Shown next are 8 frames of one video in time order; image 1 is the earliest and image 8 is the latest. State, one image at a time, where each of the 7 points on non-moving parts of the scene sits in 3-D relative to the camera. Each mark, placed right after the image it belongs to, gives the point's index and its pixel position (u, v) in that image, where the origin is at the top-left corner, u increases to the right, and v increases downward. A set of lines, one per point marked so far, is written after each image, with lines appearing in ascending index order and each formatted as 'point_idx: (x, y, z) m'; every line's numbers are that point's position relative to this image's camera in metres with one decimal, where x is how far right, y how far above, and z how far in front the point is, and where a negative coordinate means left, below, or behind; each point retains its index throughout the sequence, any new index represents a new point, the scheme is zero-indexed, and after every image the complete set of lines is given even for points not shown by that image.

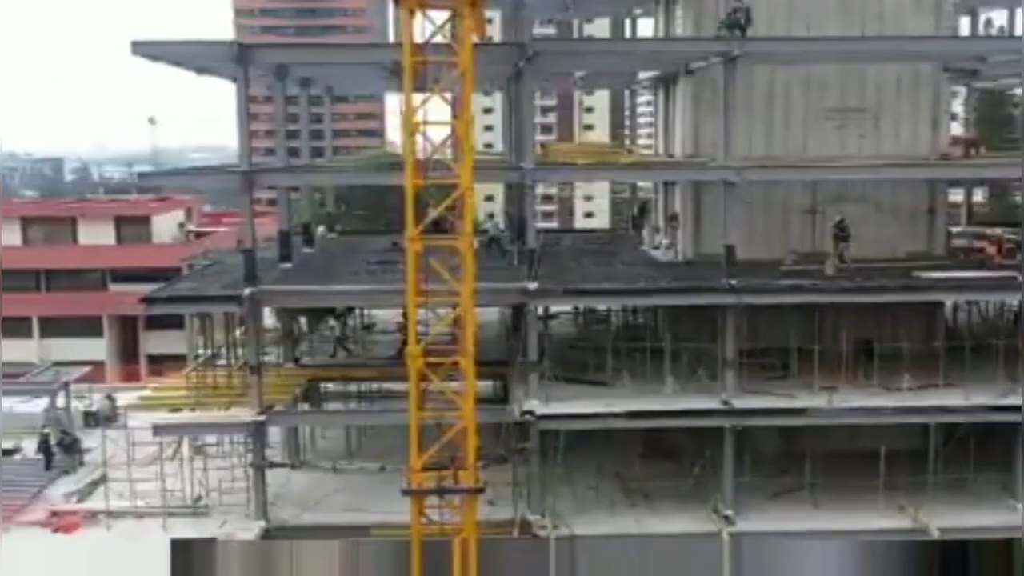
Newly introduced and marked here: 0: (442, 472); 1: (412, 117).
0: (-1.0, -2.9, +18.5) m
1: (-1.5, +2.6, +17.6) m
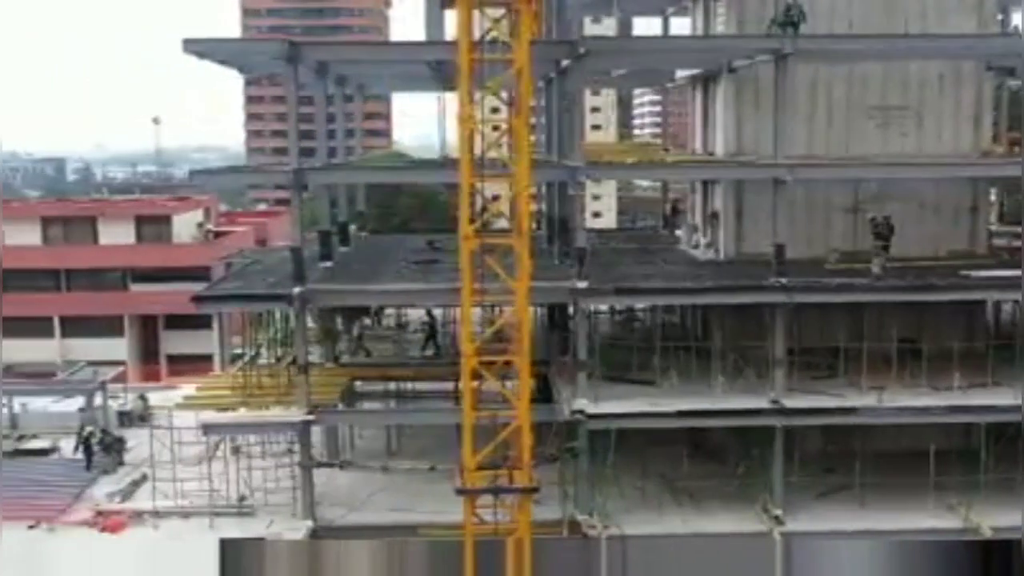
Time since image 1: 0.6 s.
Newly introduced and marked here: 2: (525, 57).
0: (-0.2, -2.9, +18.4) m
1: (-0.6, +2.6, +17.5) m
2: (+0.2, +3.5, +17.5) m
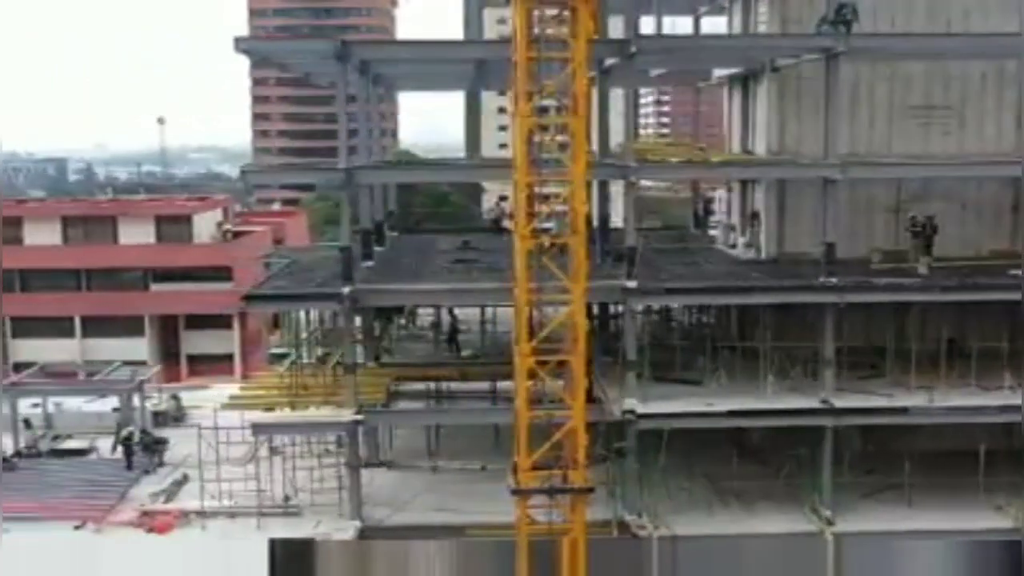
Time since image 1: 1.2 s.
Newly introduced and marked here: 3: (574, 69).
0: (+0.7, -2.9, +18.3) m
1: (+0.2, +2.6, +17.5) m
2: (+1.1, +3.5, +17.4) m
3: (+1.0, +3.3, +17.5) m
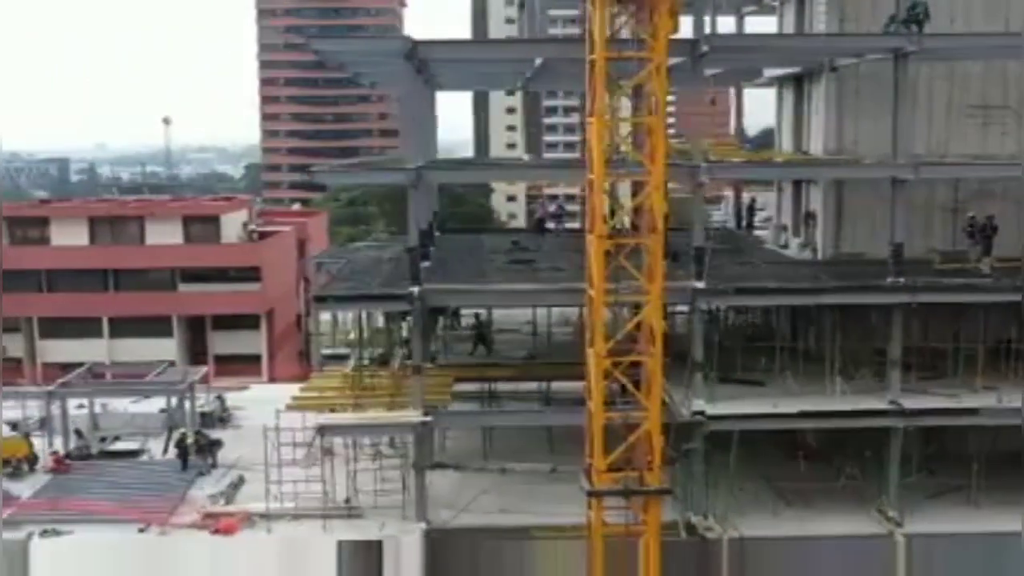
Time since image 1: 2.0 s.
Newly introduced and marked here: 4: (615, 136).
0: (+1.9, -2.9, +18.3) m
1: (+1.4, +2.6, +17.4) m
2: (+2.3, +3.5, +17.3) m
3: (+2.2, +3.3, +17.4) m
4: (+1.7, +2.3, +17.7) m
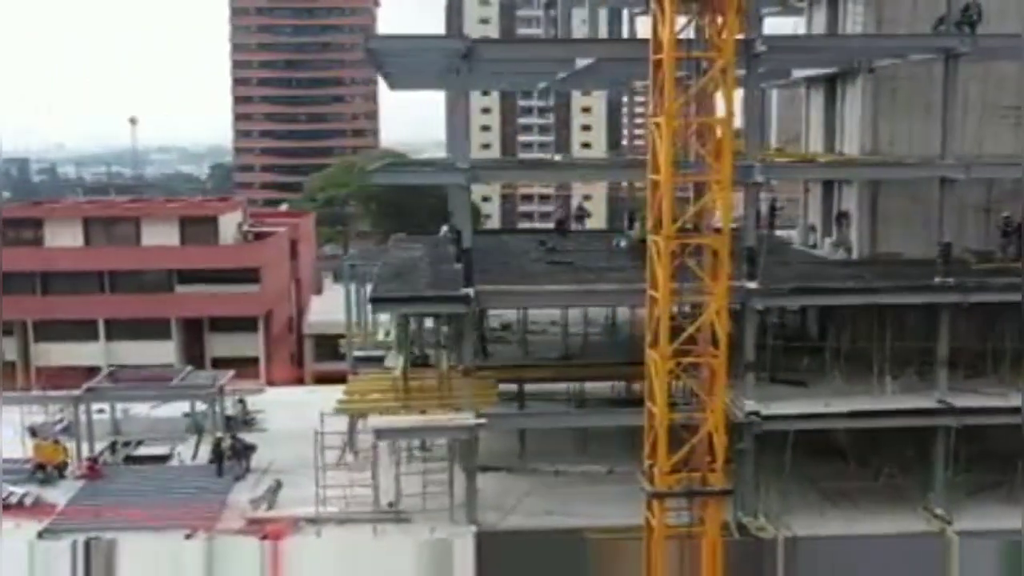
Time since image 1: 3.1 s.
0: (+2.8, -2.9, +18.2) m
1: (+2.4, +2.6, +17.3) m
2: (+3.3, +3.5, +17.3) m
3: (+3.2, +3.3, +17.4) m
4: (+2.6, +2.3, +17.6) m
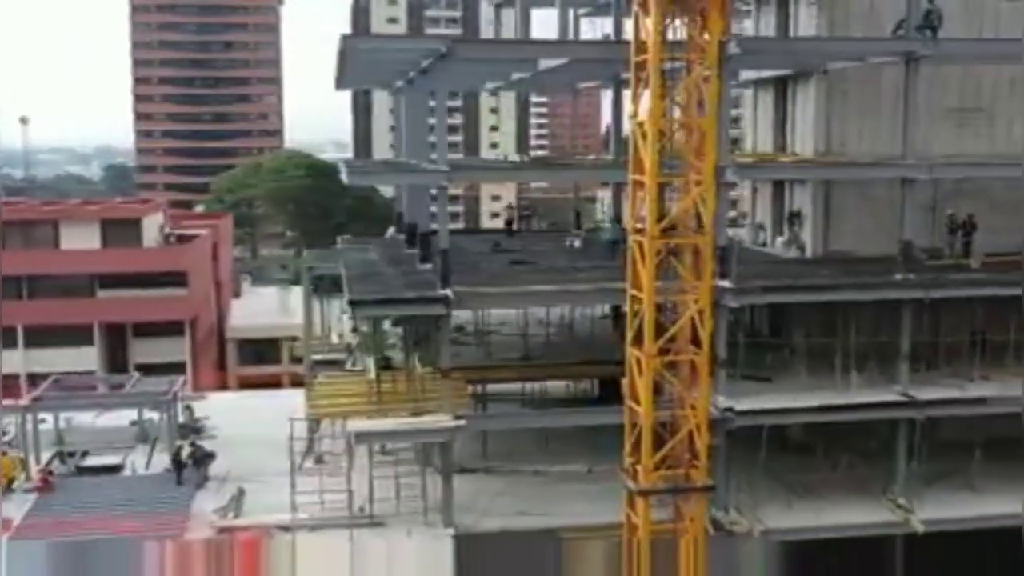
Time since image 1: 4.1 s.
0: (+2.6, -2.9, +18.4) m
1: (+2.2, +2.6, +17.5) m
2: (+3.0, +3.5, +17.5) m
3: (+2.9, +3.3, +17.6) m
4: (+2.4, +2.3, +17.8) m
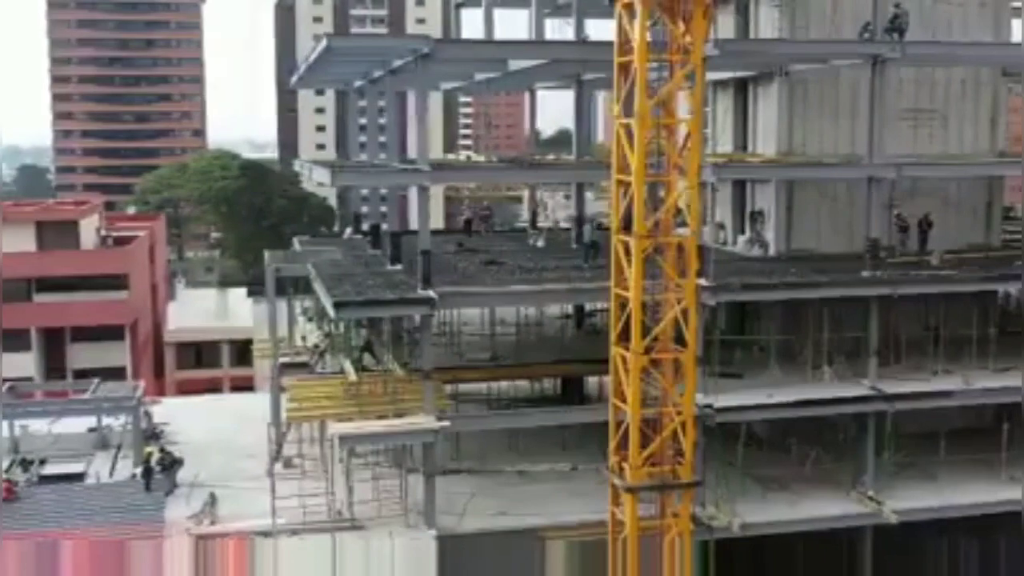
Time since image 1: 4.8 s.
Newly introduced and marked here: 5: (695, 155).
0: (+2.4, -2.9, +18.6) m
1: (+2.0, +2.6, +17.6) m
2: (+2.8, +3.6, +17.7) m
3: (+2.7, +3.4, +17.9) m
4: (+2.2, +2.4, +18.0) m
5: (+2.8, +2.1, +17.8) m
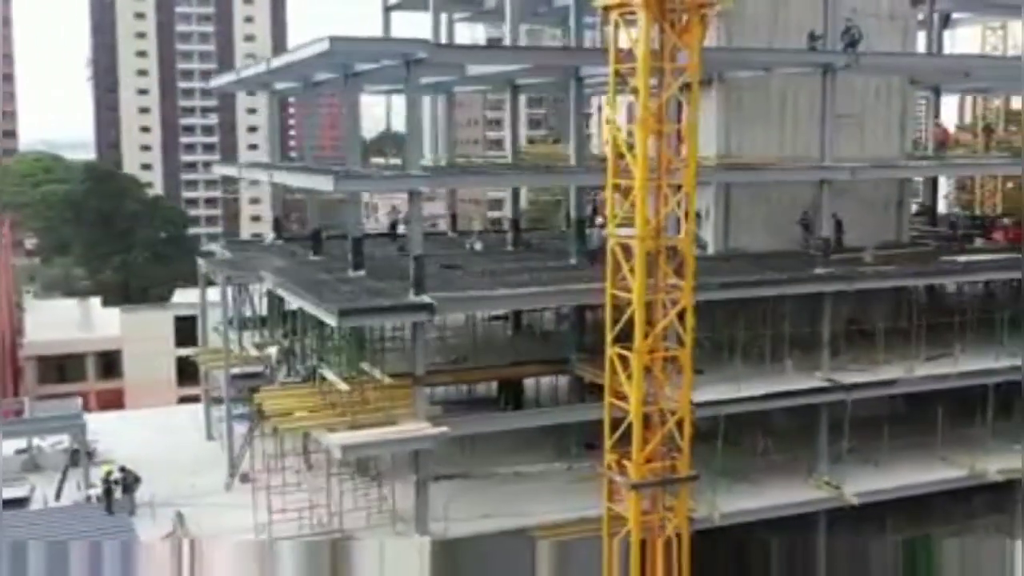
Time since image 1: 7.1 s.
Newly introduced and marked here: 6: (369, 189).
0: (+2.4, -2.9, +19.2) m
1: (+2.1, +2.6, +18.1) m
2: (+2.9, +3.5, +18.4) m
3: (+2.8, +3.4, +18.5) m
4: (+2.2, +2.3, +18.5) m
5: (+2.8, +2.1, +18.4) m
6: (-2.6, +1.7, +19.6) m
